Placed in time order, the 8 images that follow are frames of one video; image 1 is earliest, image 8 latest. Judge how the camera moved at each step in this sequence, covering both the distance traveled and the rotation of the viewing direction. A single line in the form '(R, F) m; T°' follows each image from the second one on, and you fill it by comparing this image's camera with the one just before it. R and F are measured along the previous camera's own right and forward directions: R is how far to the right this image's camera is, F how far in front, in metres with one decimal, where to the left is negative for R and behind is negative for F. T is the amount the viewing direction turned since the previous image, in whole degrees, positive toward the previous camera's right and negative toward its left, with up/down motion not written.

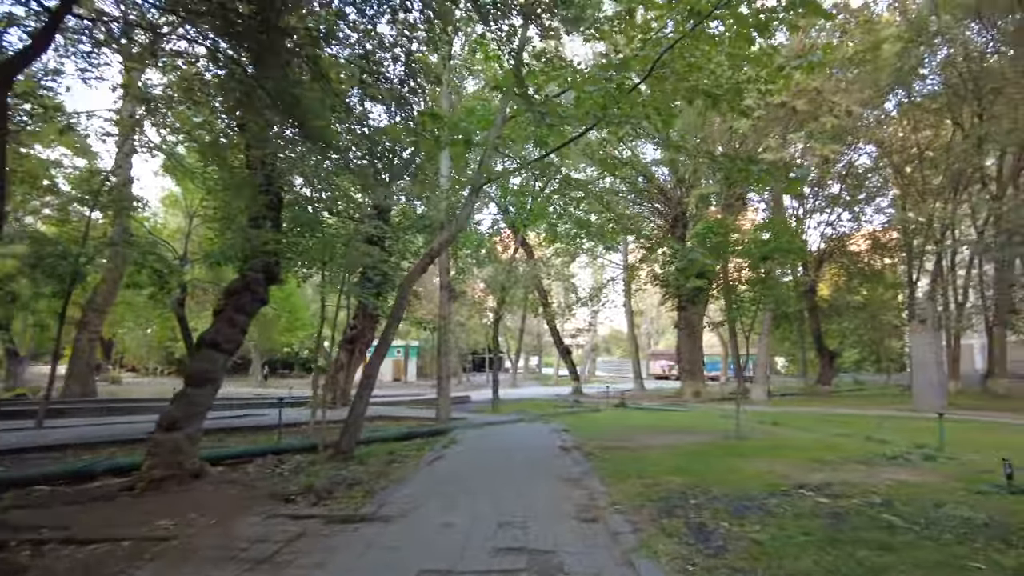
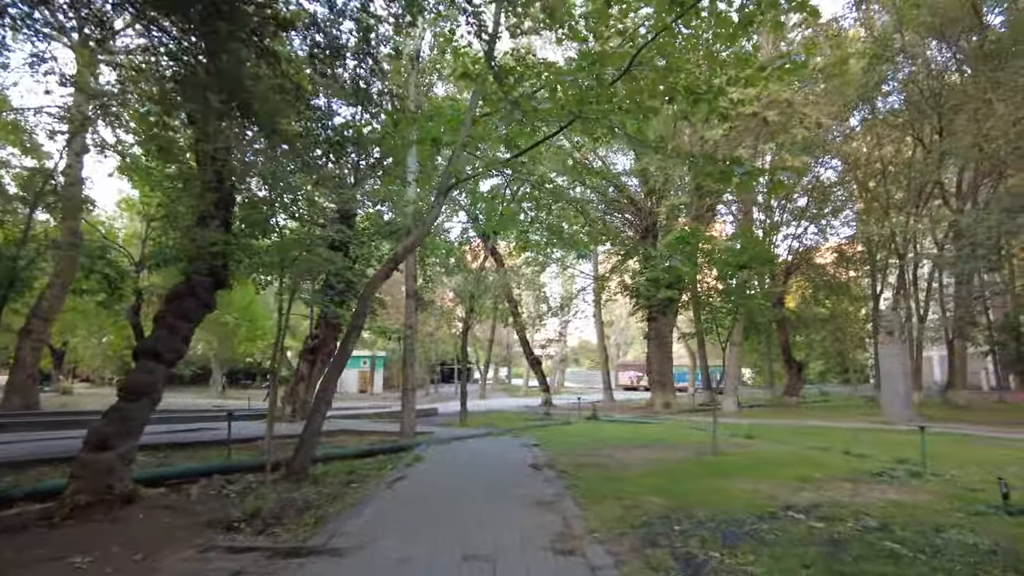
(0.0, +0.5) m; +3°
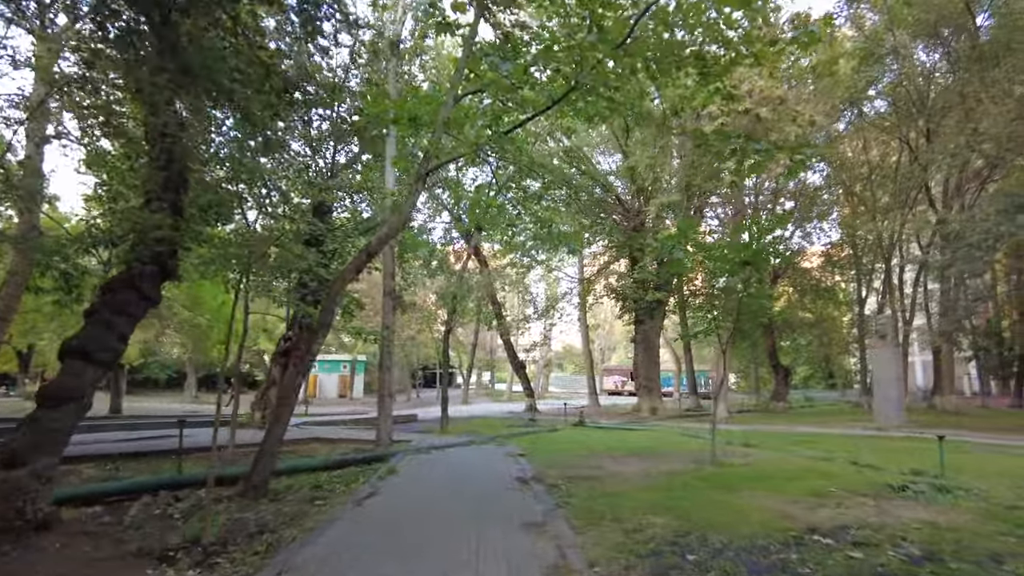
(0.0, +0.8) m; +1°
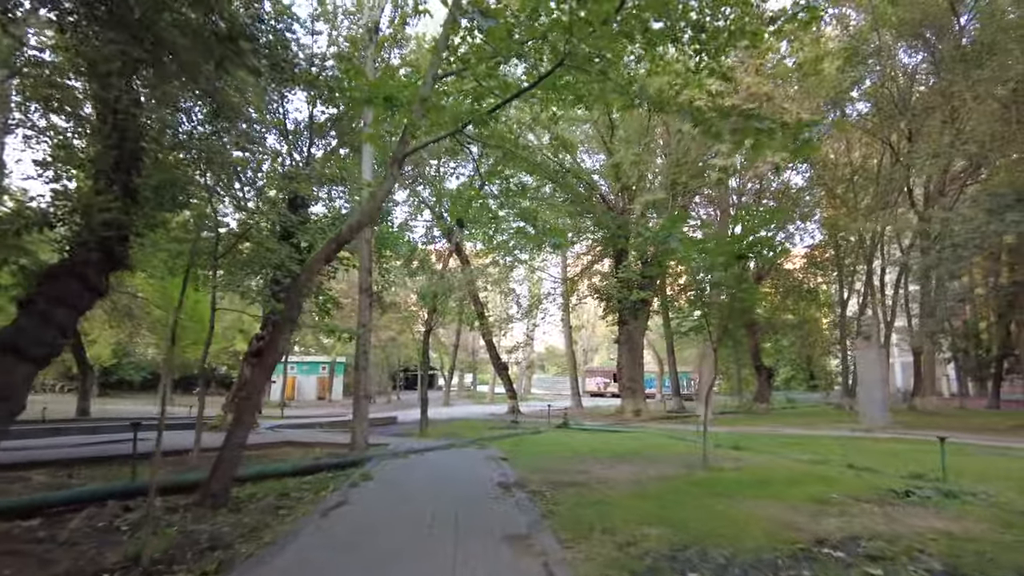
(0.0, +0.5) m; +2°
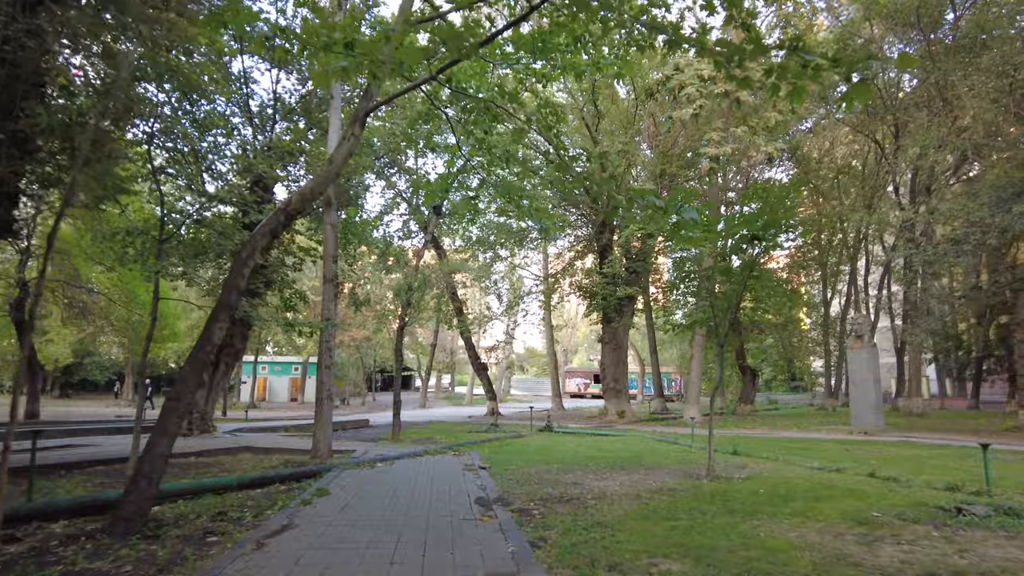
(0.0, +1.2) m; +2°
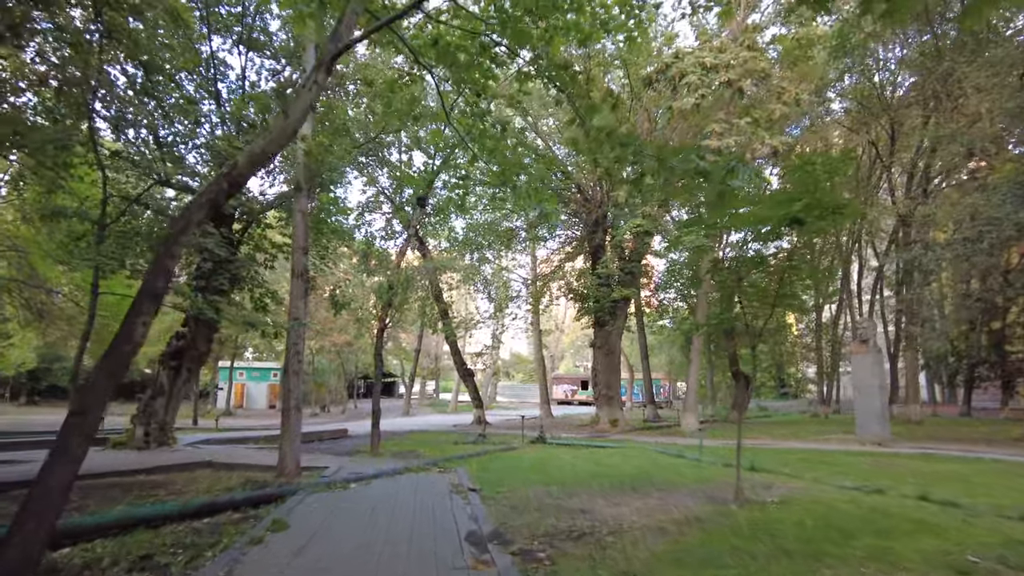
(-0.1, +1.2) m; +1°
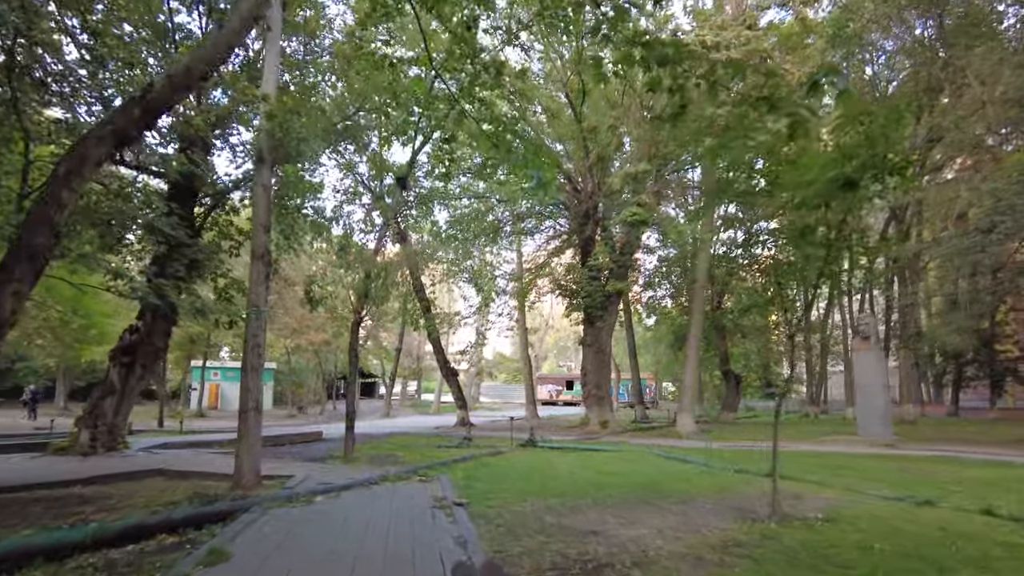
(-0.1, +1.2) m; +2°
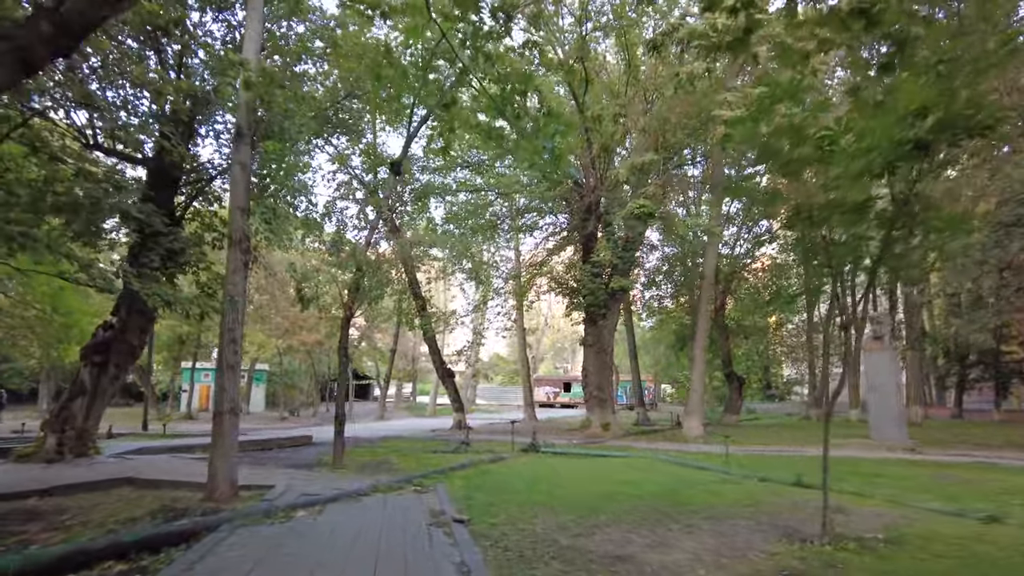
(-0.1, +0.9) m; 0°
